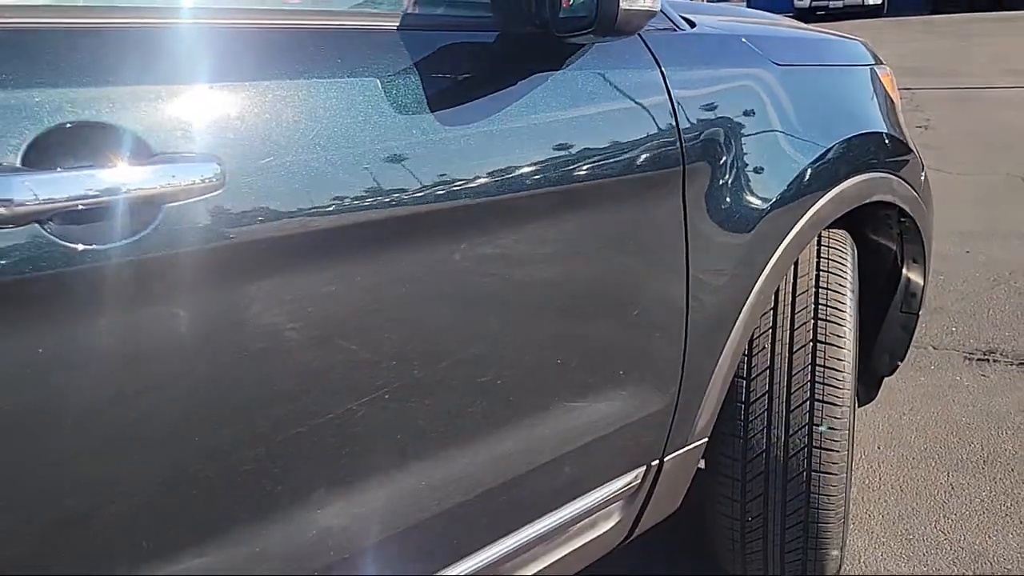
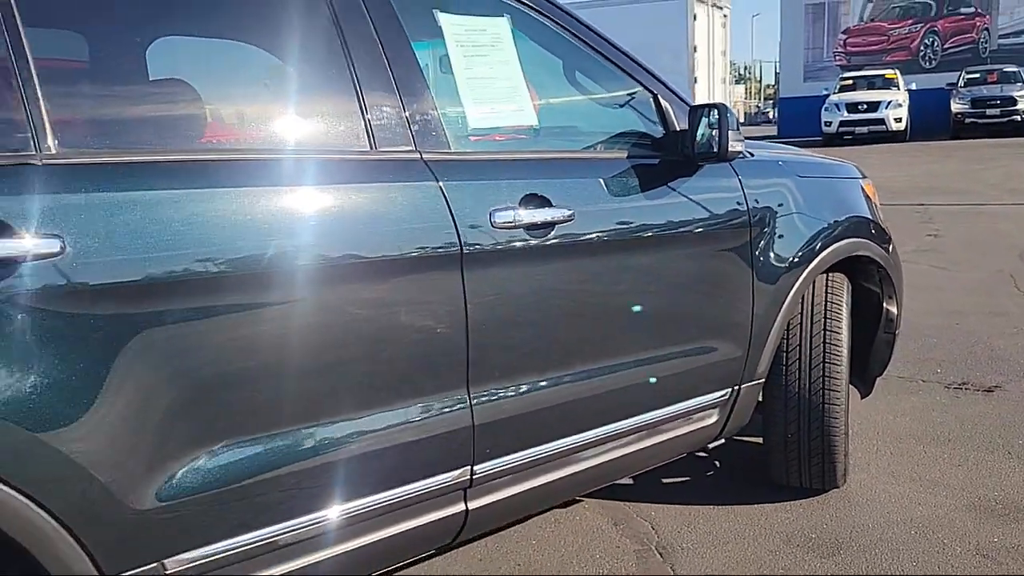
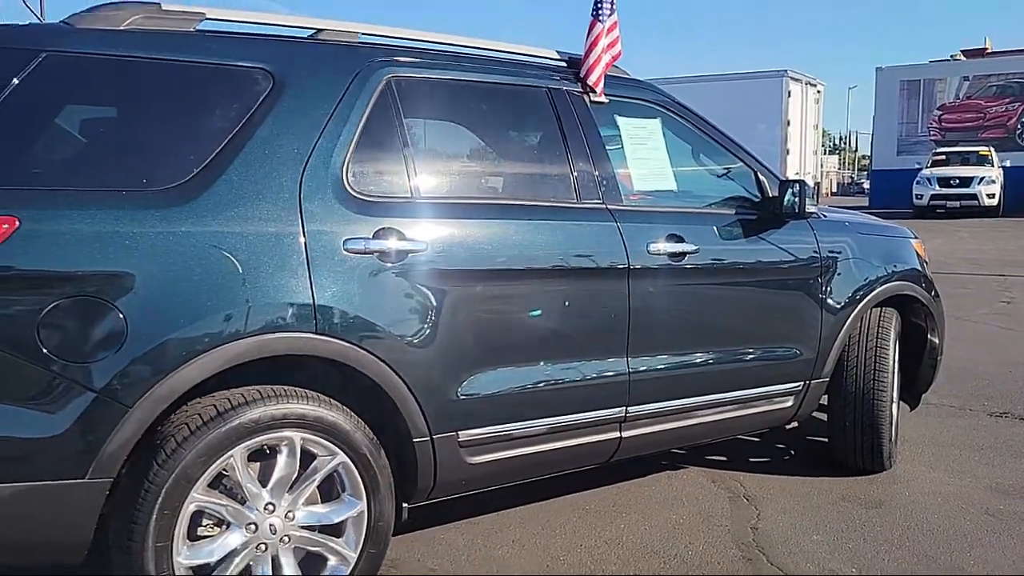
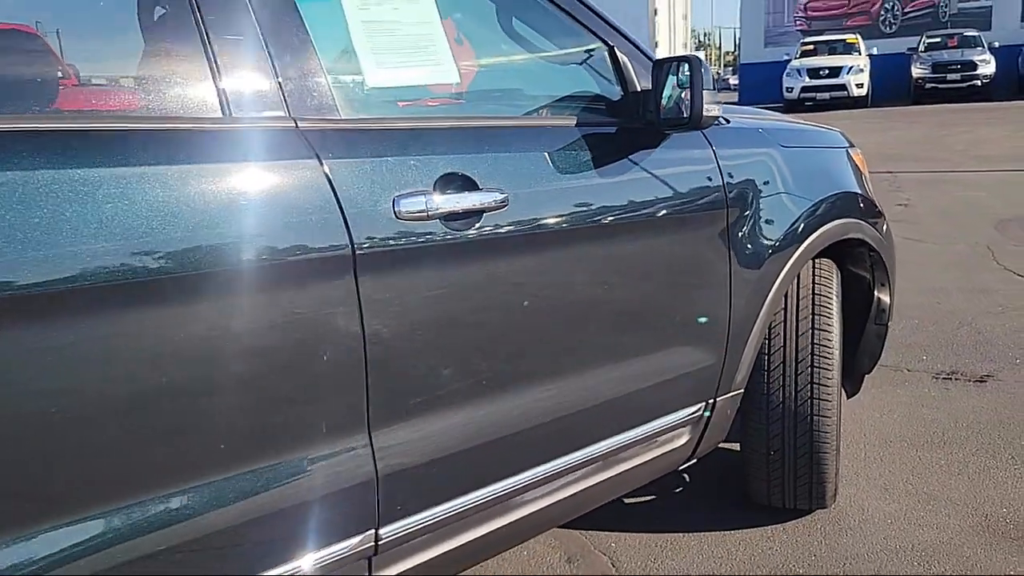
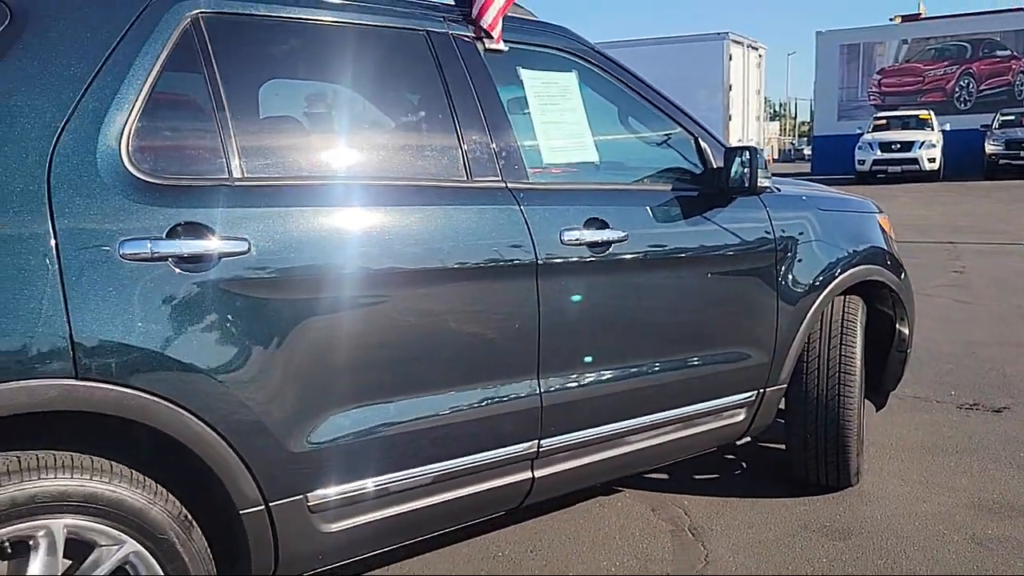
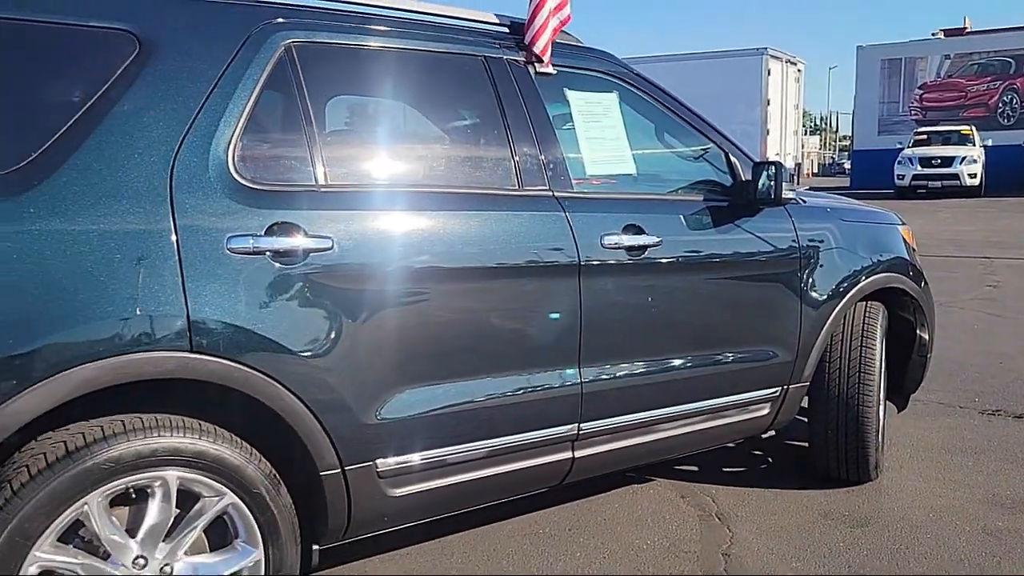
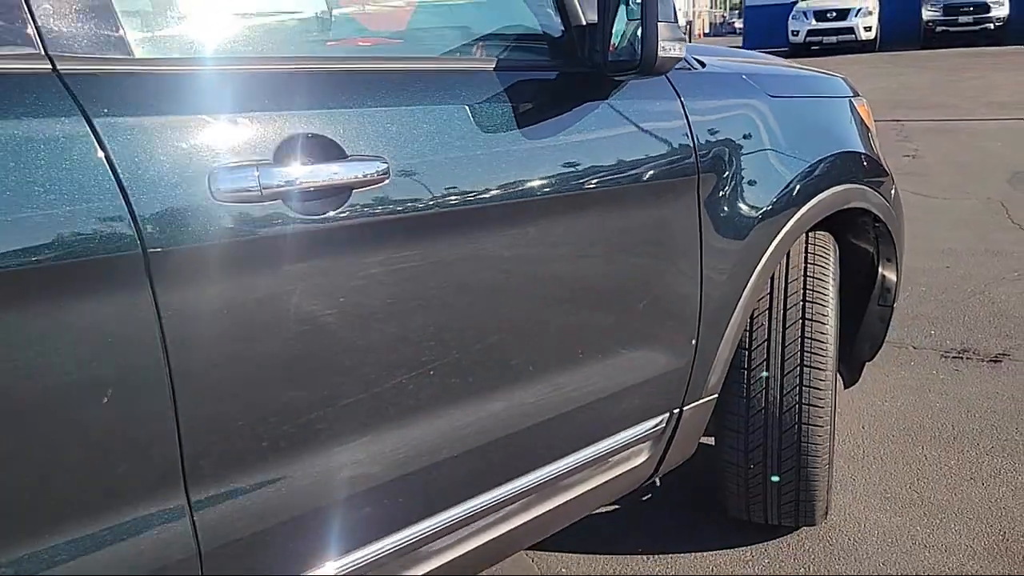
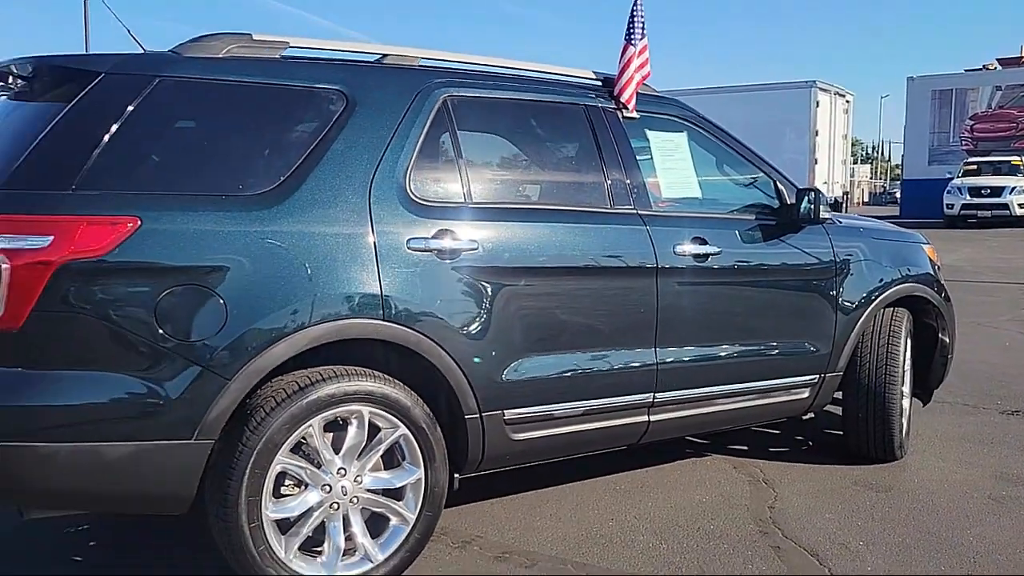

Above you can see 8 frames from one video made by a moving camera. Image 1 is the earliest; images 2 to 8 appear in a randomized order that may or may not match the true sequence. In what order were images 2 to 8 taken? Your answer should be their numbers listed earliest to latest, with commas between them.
7, 4, 2, 5, 6, 3, 8
